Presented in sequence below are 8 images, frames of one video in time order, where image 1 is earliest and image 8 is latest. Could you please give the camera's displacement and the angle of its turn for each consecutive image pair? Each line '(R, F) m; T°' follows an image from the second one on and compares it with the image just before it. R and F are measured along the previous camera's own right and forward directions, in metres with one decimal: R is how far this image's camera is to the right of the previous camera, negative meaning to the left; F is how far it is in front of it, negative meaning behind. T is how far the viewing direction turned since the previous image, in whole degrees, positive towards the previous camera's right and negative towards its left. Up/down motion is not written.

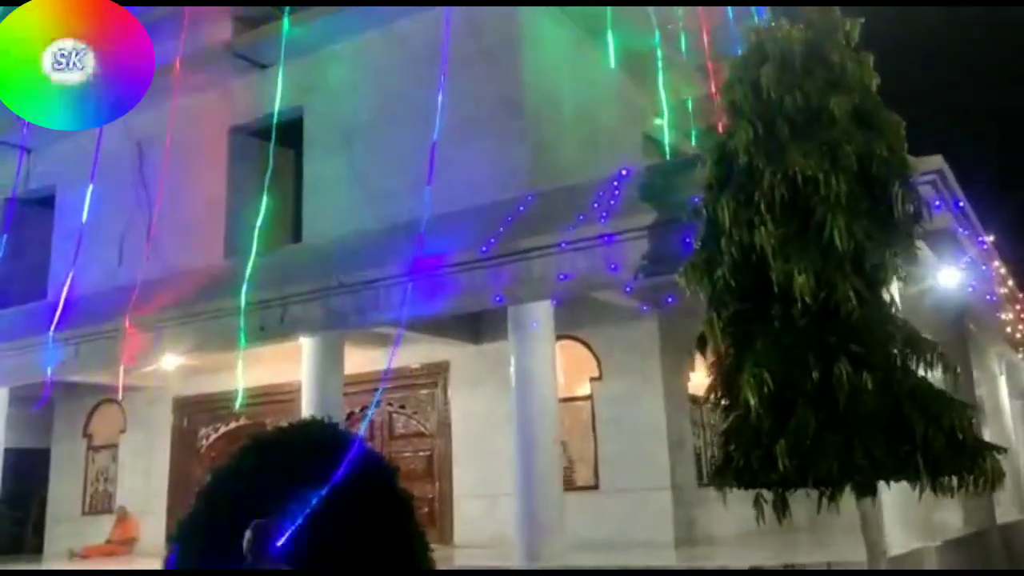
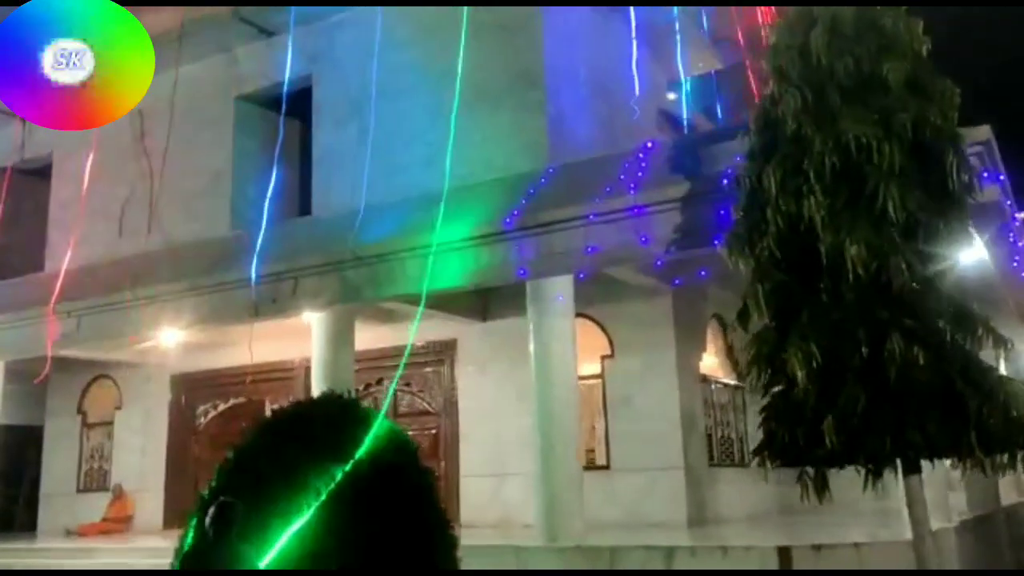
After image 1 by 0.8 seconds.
(-0.3, +0.2) m; +1°
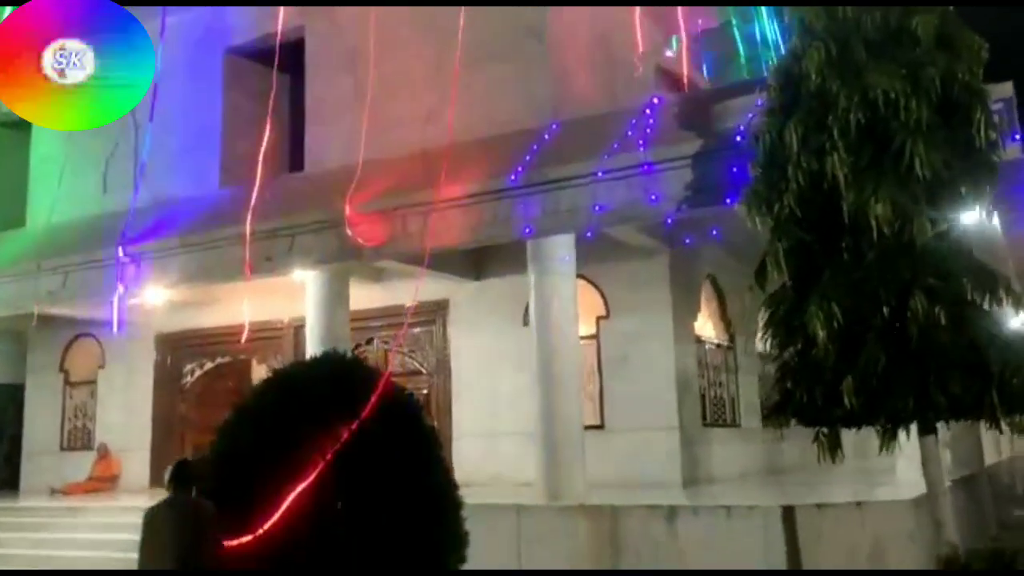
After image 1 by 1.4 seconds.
(-0.2, +0.1) m; +1°
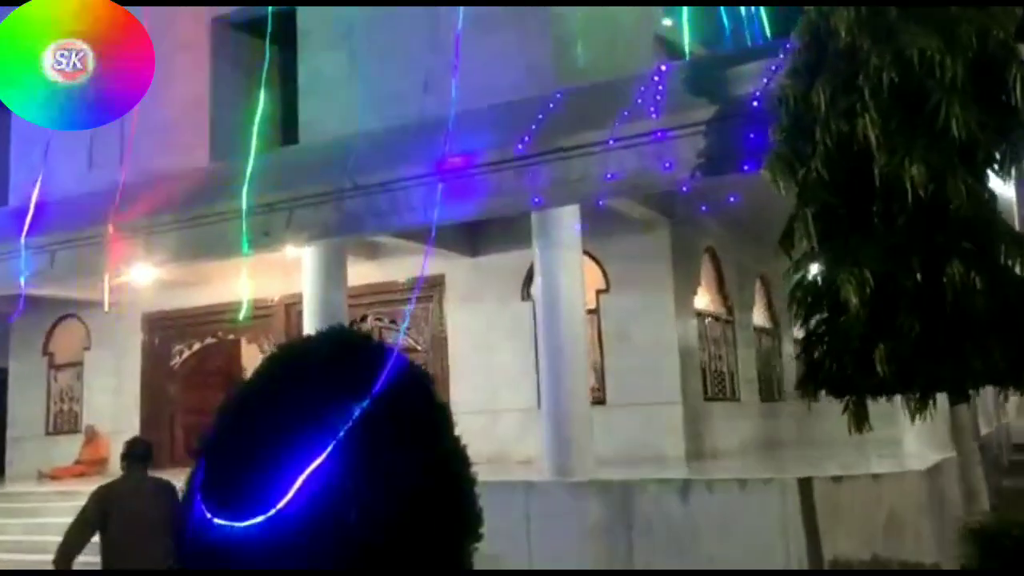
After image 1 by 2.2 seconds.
(-0.2, +0.2) m; +1°
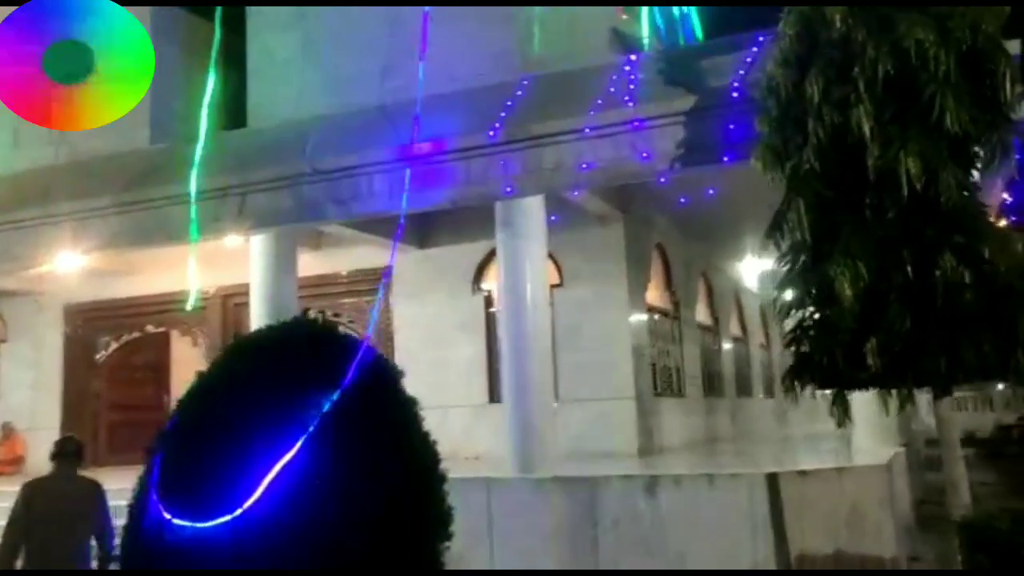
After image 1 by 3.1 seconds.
(-0.3, +0.2) m; +5°
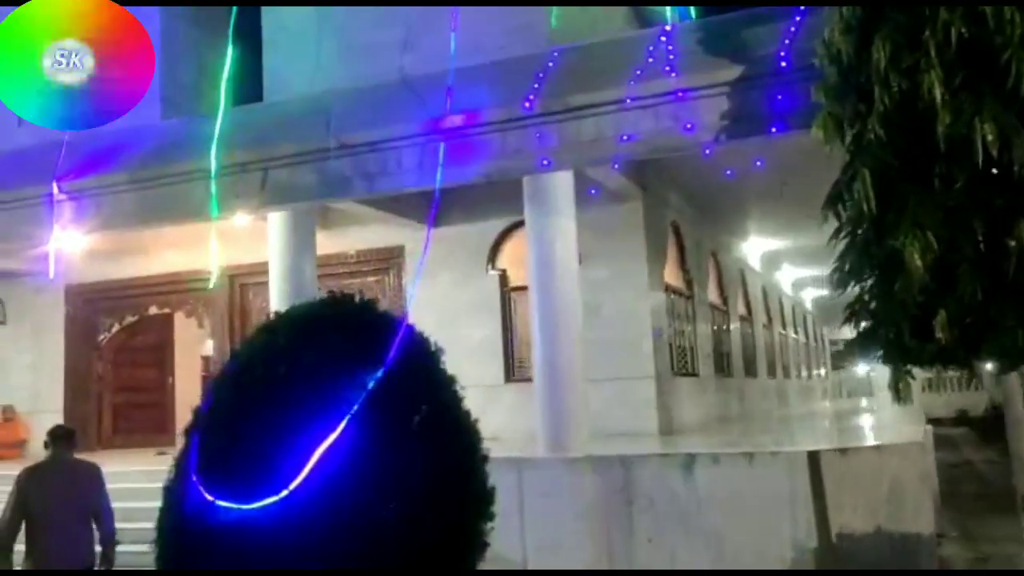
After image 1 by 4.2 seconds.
(-0.4, +0.2) m; +1°
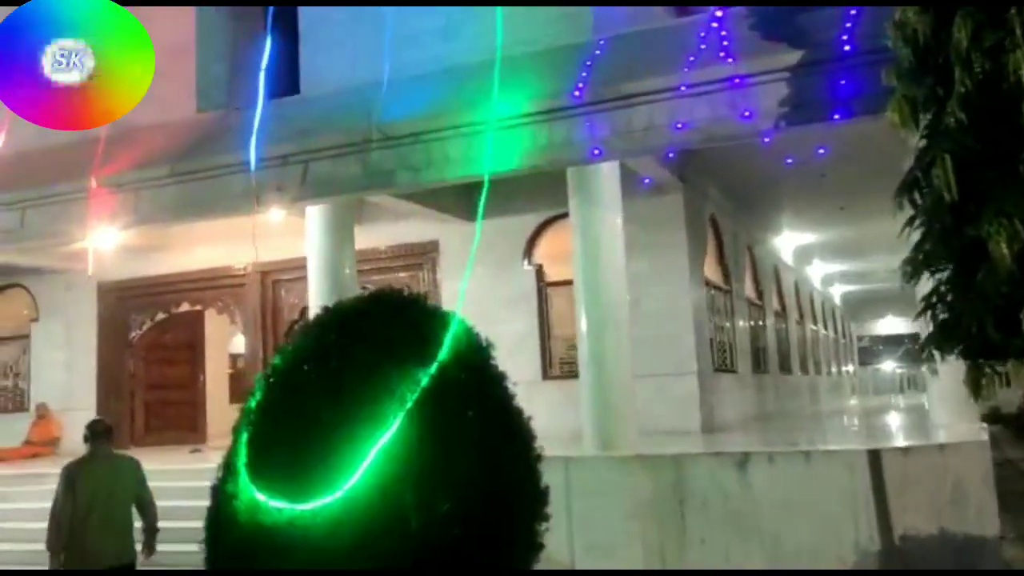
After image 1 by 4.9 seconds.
(-0.2, +0.2) m; -1°
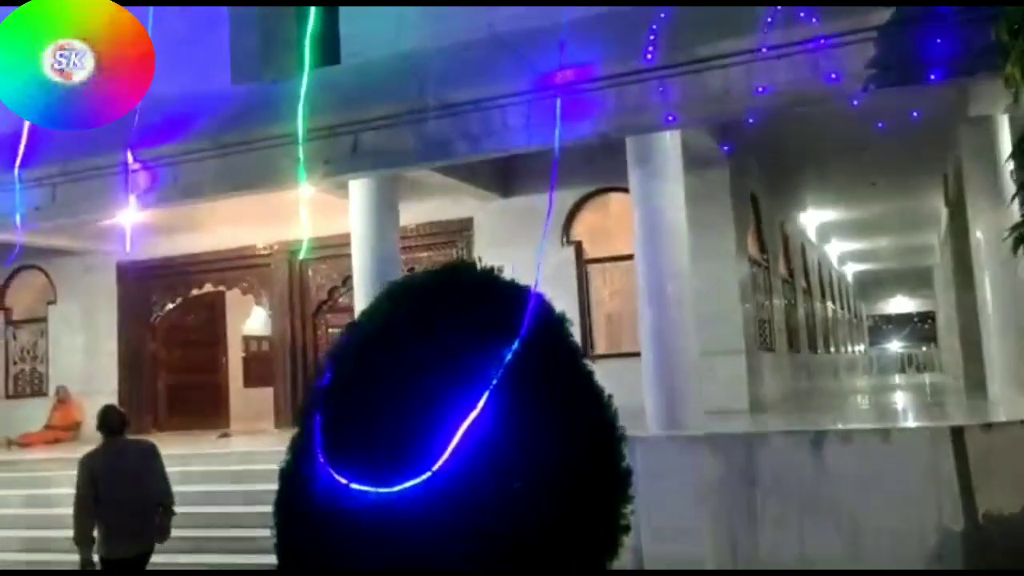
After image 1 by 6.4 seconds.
(-0.5, +0.2) m; 0°
